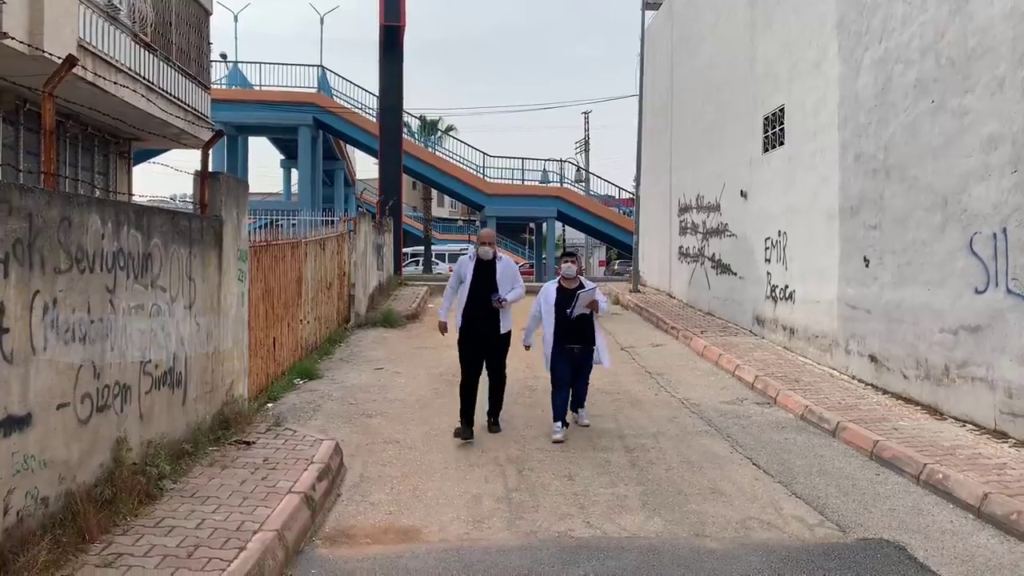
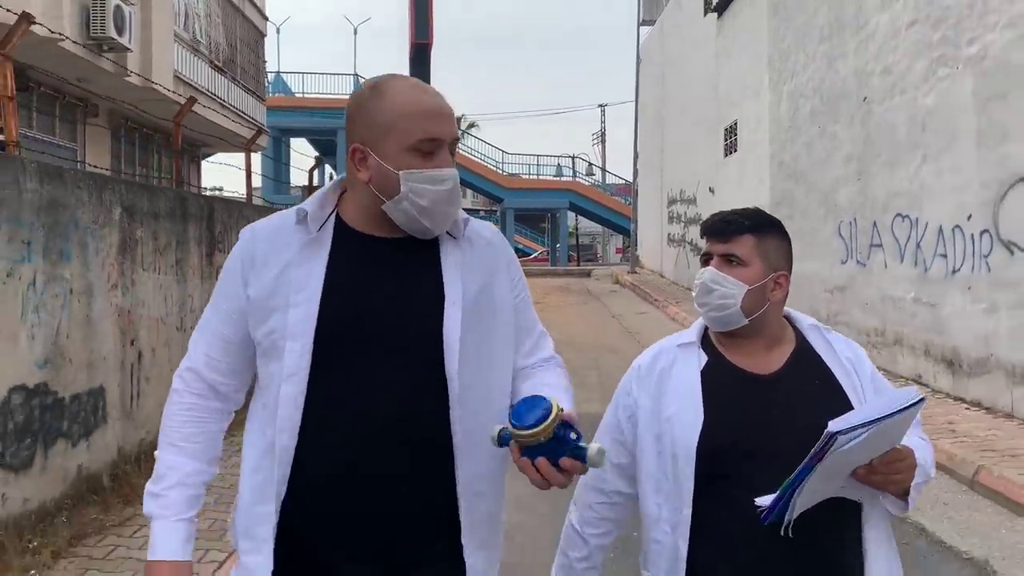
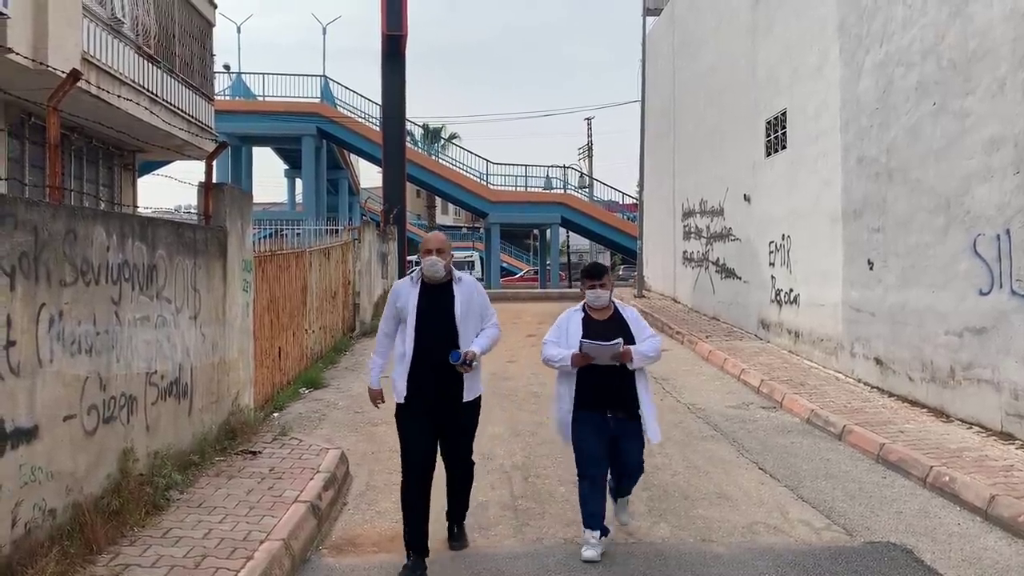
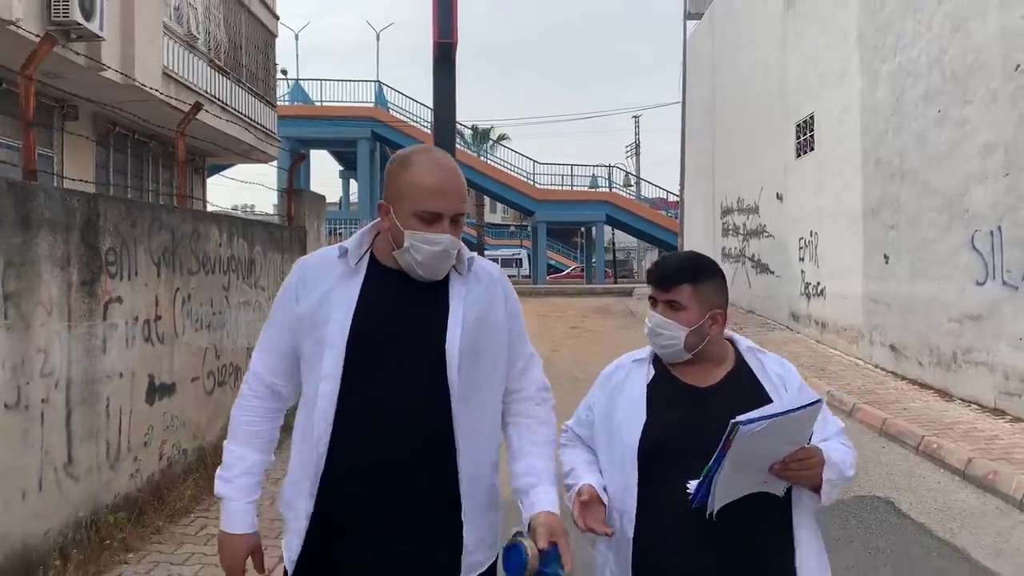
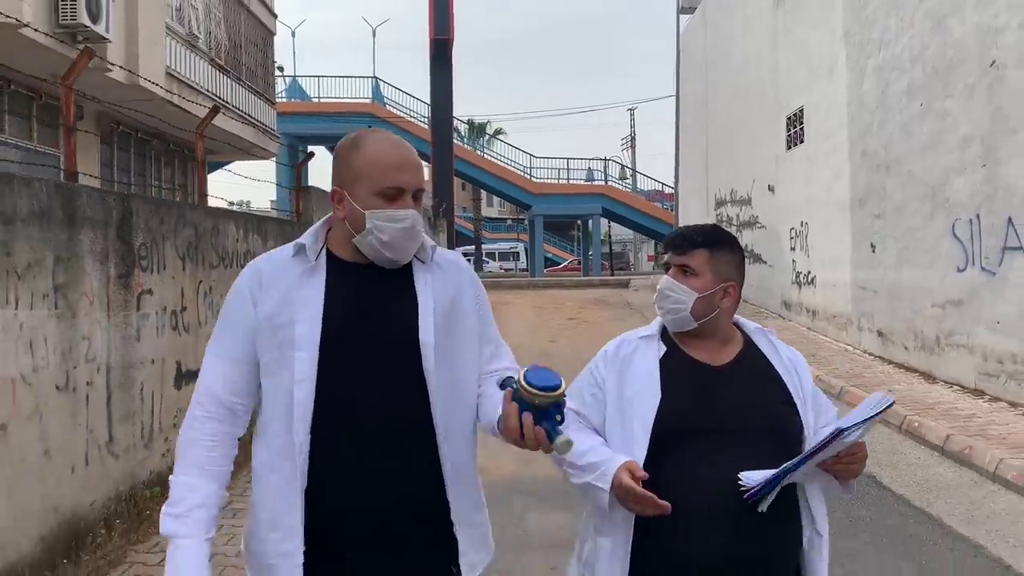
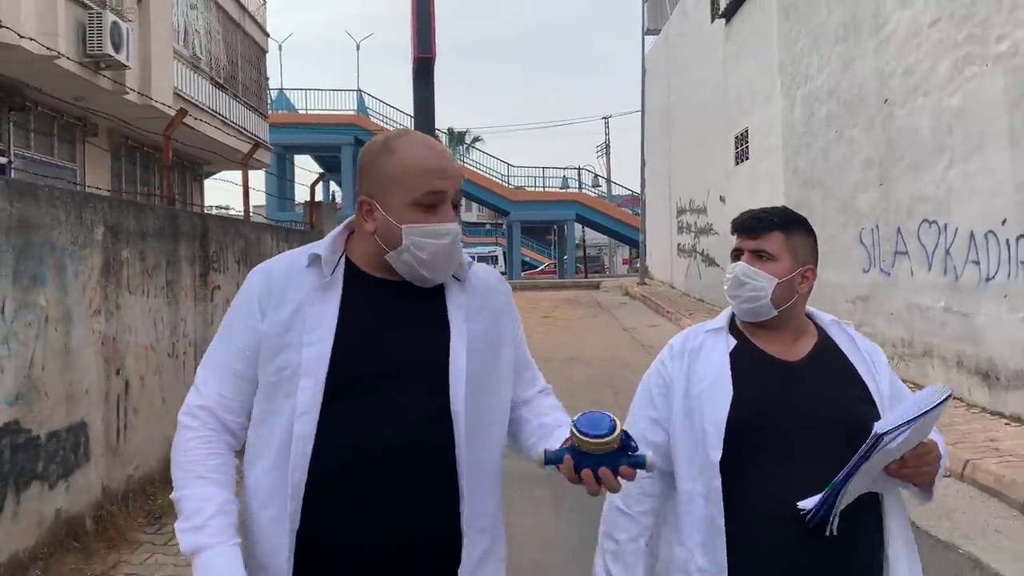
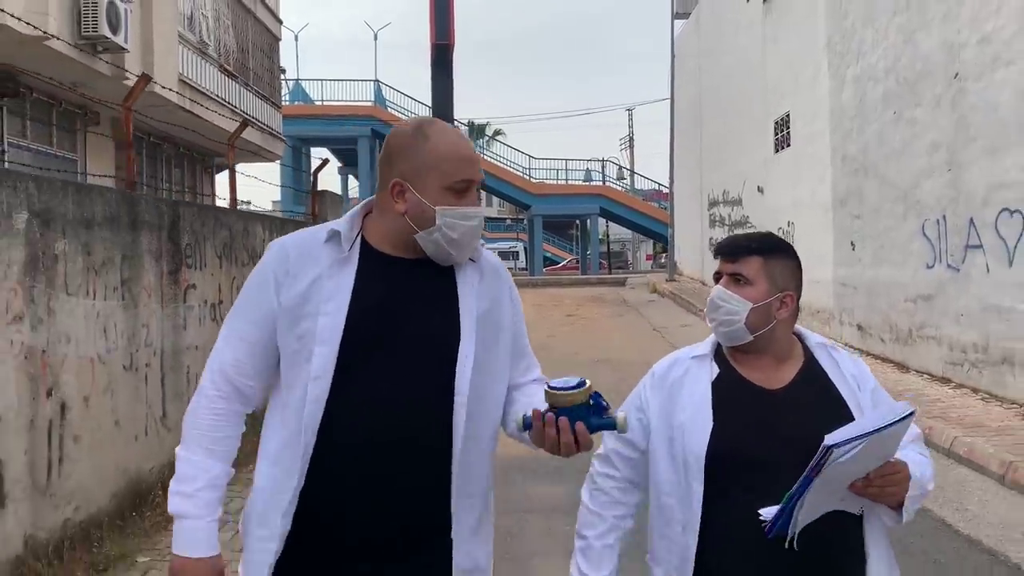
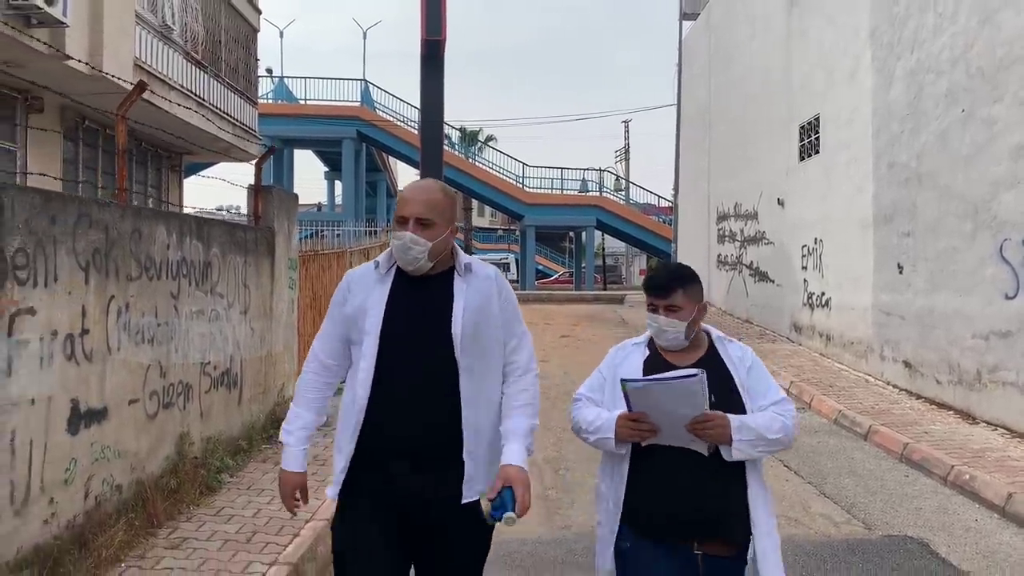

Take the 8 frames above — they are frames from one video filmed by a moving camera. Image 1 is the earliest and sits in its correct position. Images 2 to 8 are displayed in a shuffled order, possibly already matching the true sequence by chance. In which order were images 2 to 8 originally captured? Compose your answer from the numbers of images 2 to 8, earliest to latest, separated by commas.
3, 8, 4, 5, 7, 6, 2
